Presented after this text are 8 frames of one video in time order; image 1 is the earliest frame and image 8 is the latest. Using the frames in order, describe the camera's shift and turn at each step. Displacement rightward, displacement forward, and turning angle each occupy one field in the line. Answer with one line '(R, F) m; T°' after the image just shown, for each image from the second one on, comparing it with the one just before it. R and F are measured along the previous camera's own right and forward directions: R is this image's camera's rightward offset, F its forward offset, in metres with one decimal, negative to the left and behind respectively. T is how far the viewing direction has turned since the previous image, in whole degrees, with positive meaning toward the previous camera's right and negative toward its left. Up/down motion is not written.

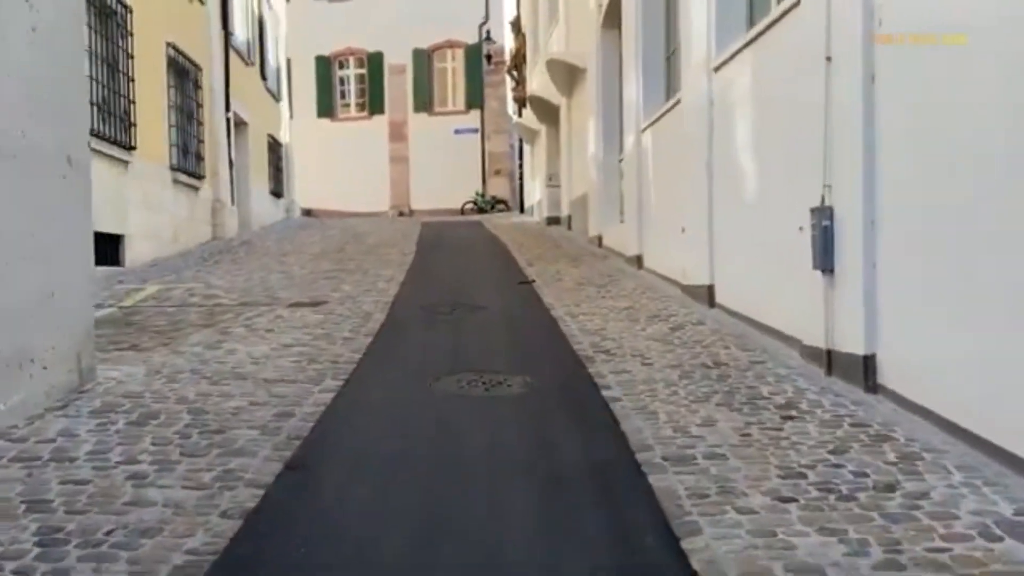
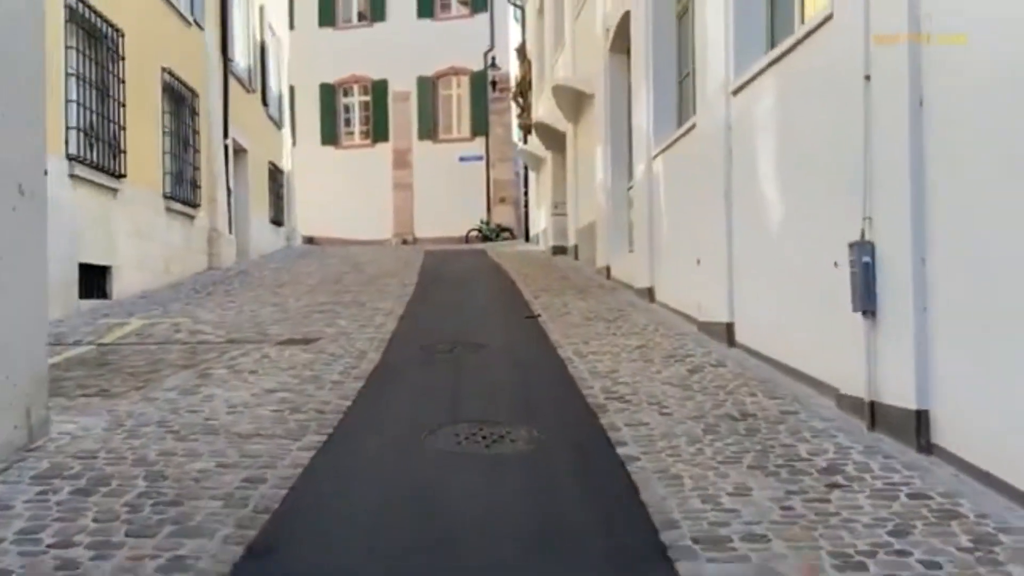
(0.0, +0.6) m; 0°
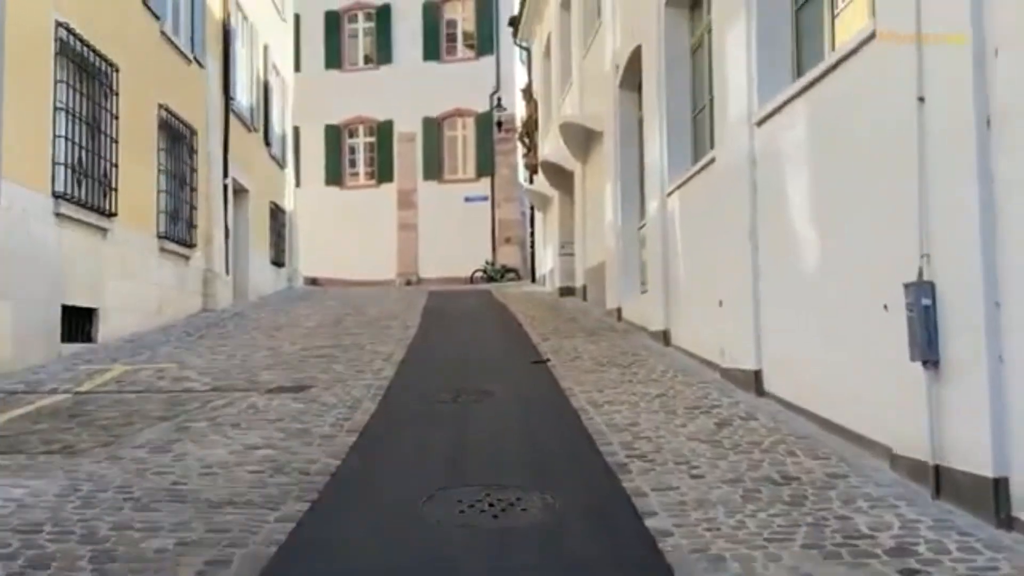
(0.0, +0.6) m; 0°
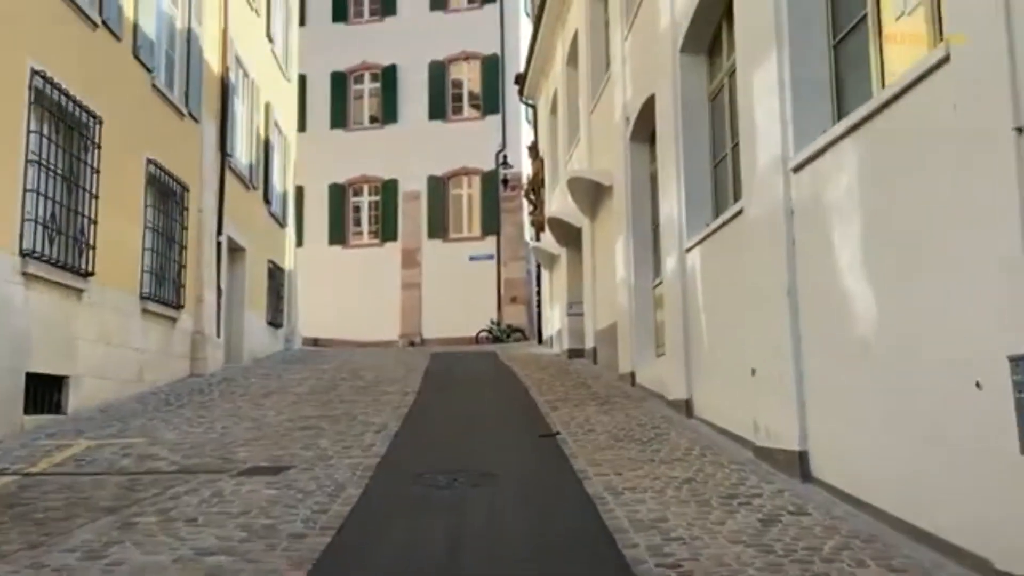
(0.0, +0.9) m; 0°
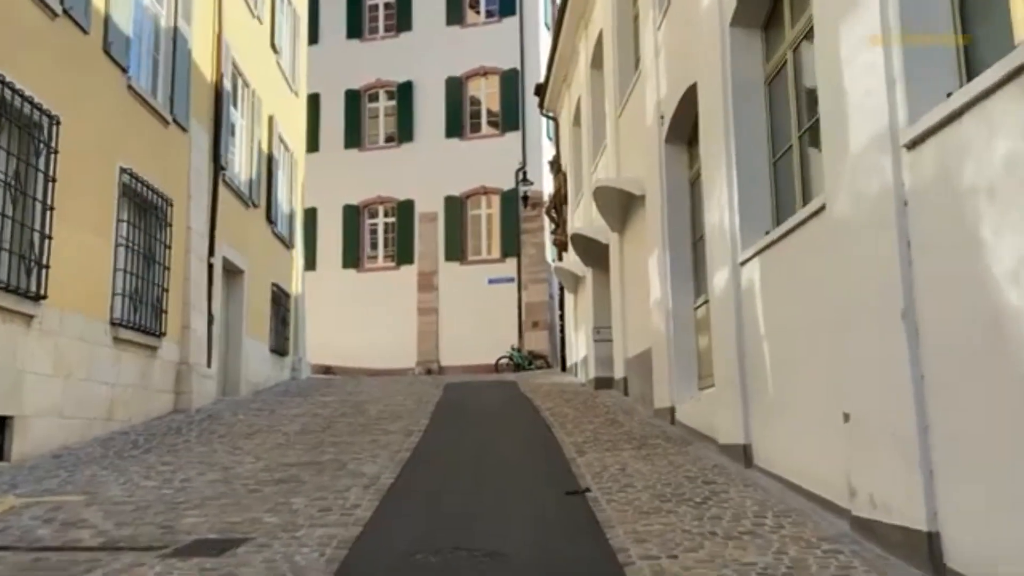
(0.0, +1.6) m; -2°
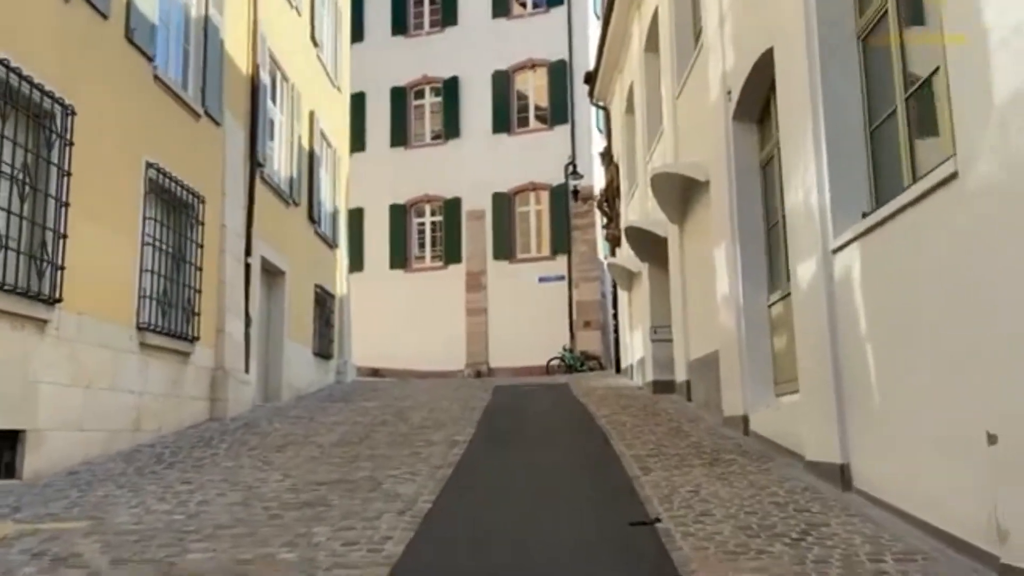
(0.0, +1.0) m; -4°
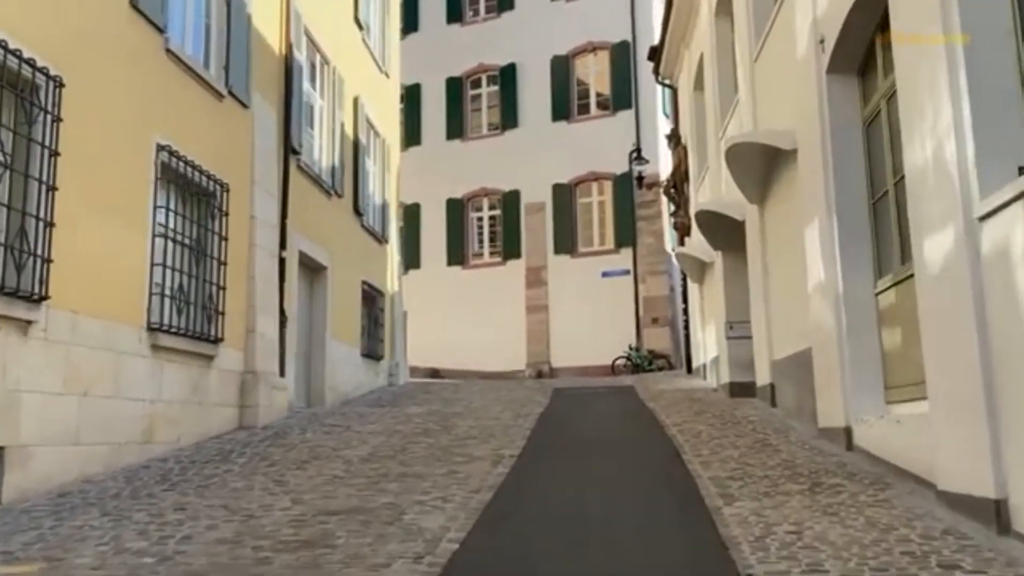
(+0.1, +1.4) m; -5°
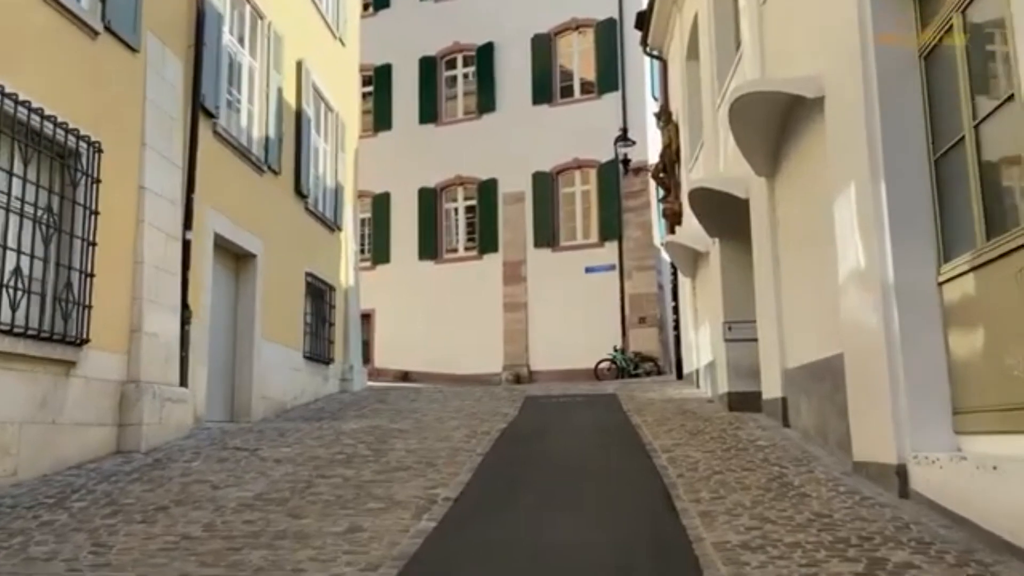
(+0.5, +2.3) m; +1°
